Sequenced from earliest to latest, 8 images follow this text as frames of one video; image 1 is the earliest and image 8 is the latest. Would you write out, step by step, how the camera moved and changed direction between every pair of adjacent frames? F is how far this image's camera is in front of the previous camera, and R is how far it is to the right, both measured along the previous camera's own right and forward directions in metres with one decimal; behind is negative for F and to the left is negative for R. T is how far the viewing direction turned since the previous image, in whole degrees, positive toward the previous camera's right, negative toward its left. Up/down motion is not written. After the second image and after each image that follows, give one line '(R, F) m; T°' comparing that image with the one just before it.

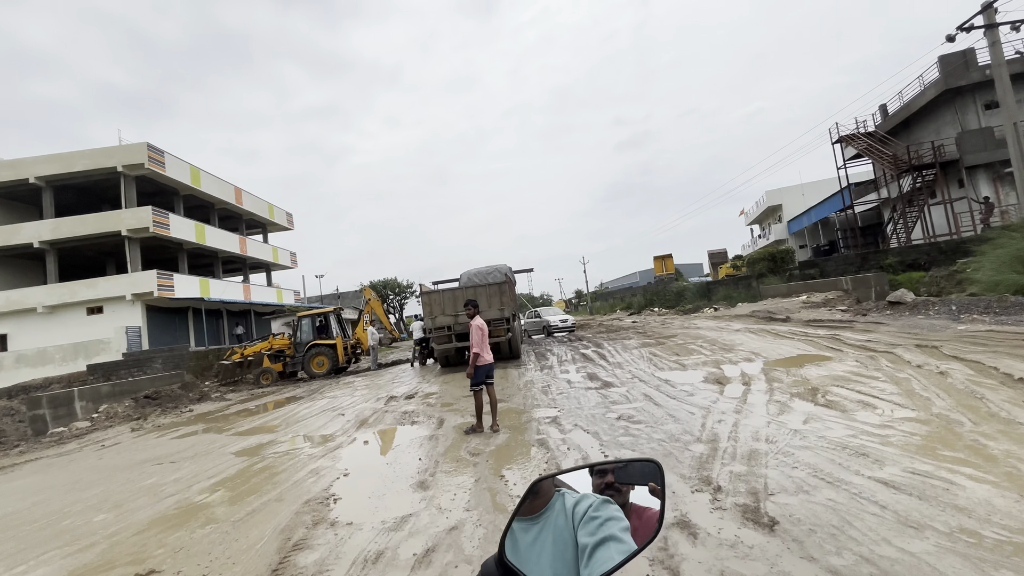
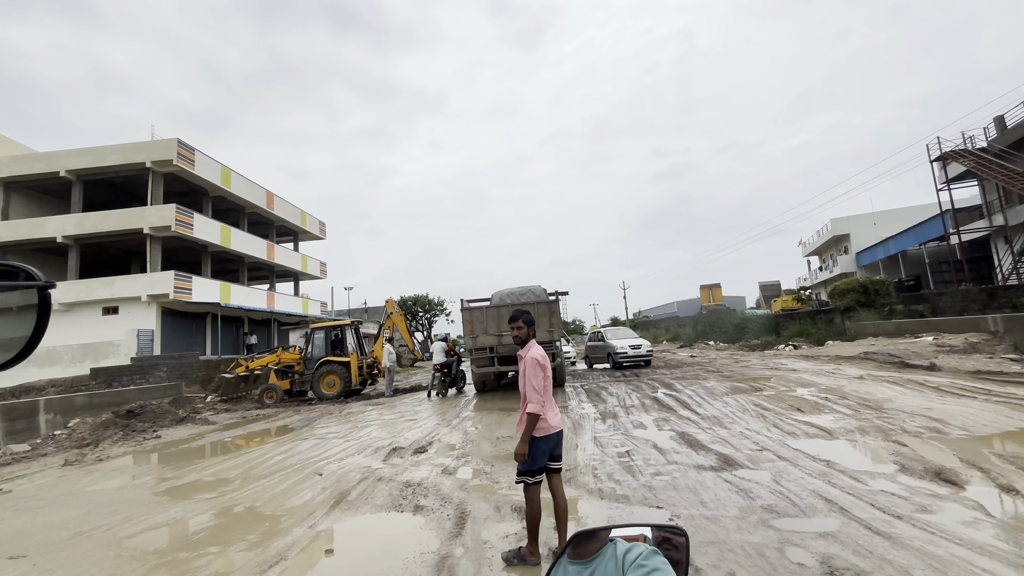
(-0.5, +3.0) m; -4°
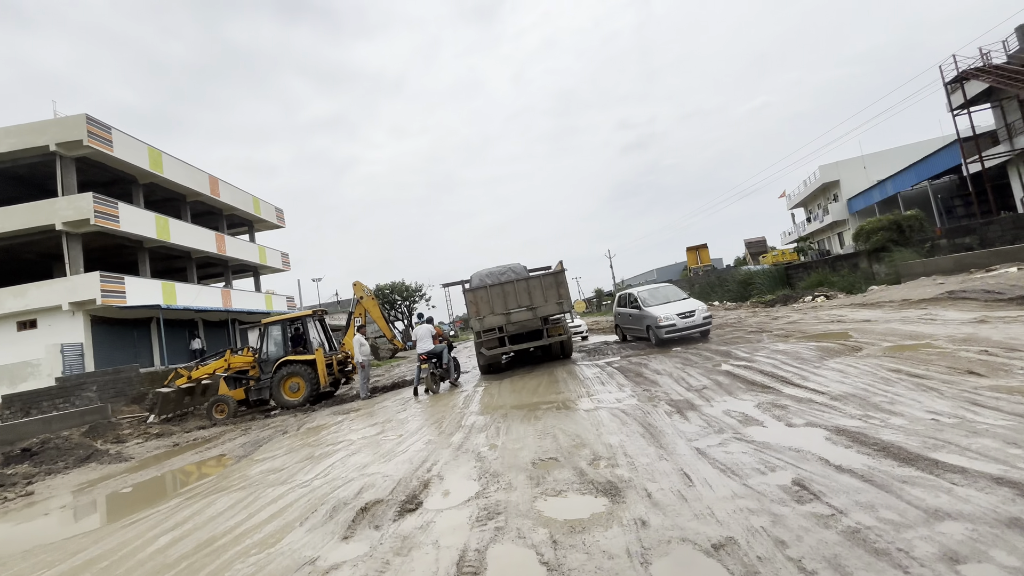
(-0.5, +3.0) m; +3°
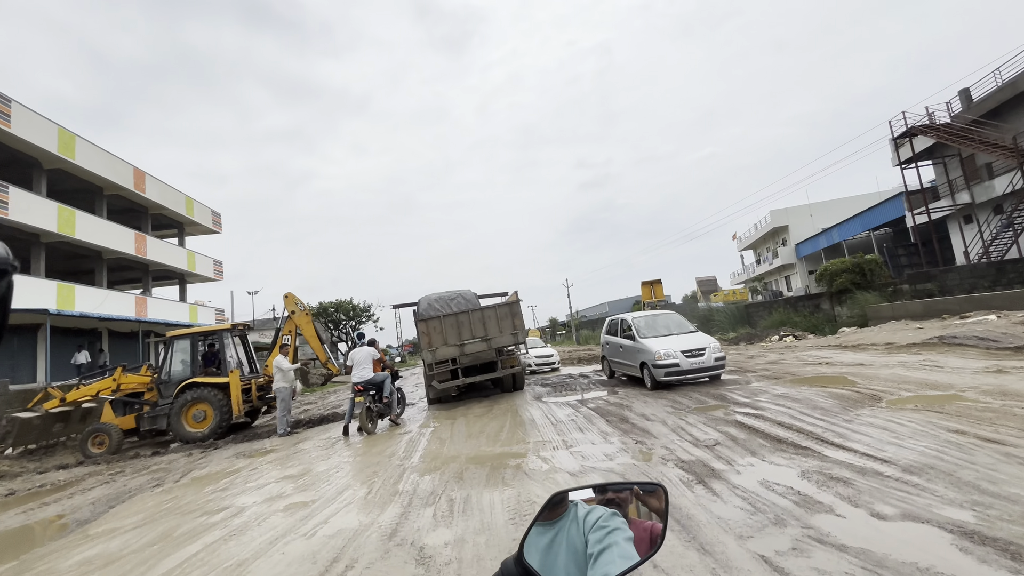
(-0.2, +1.7) m; +6°
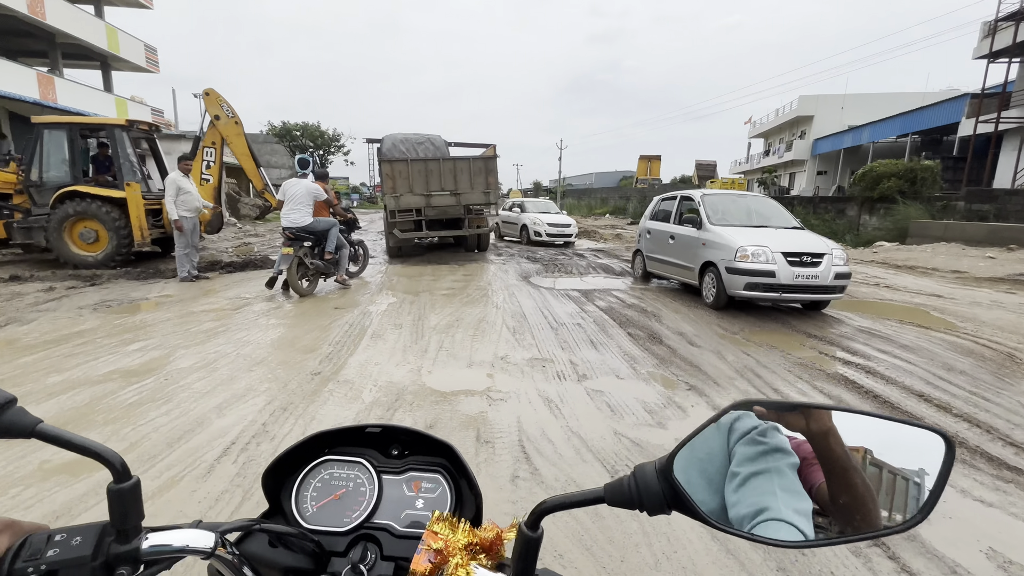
(-0.3, +2.7) m; +4°
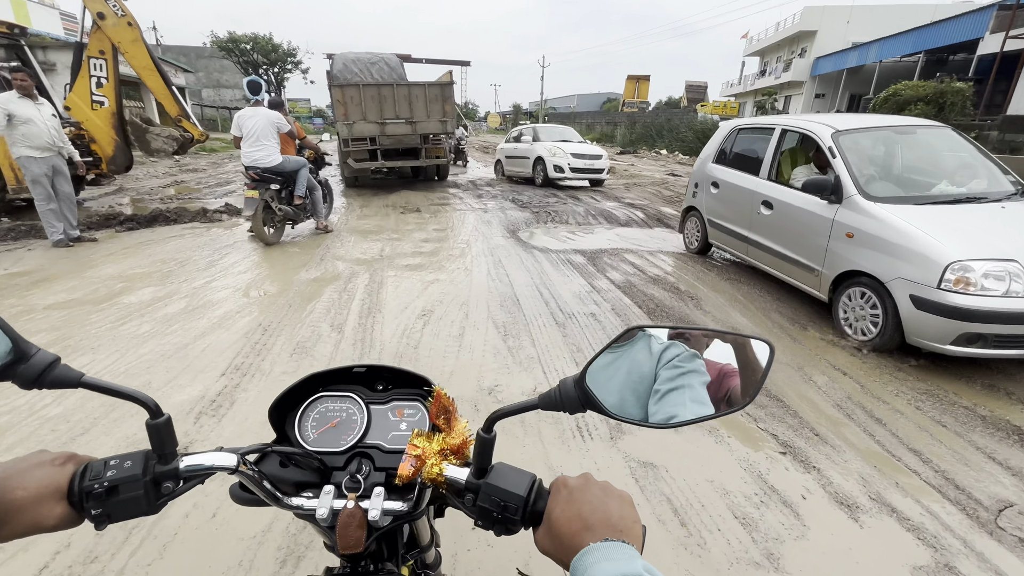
(-0.1, +1.7) m; +3°
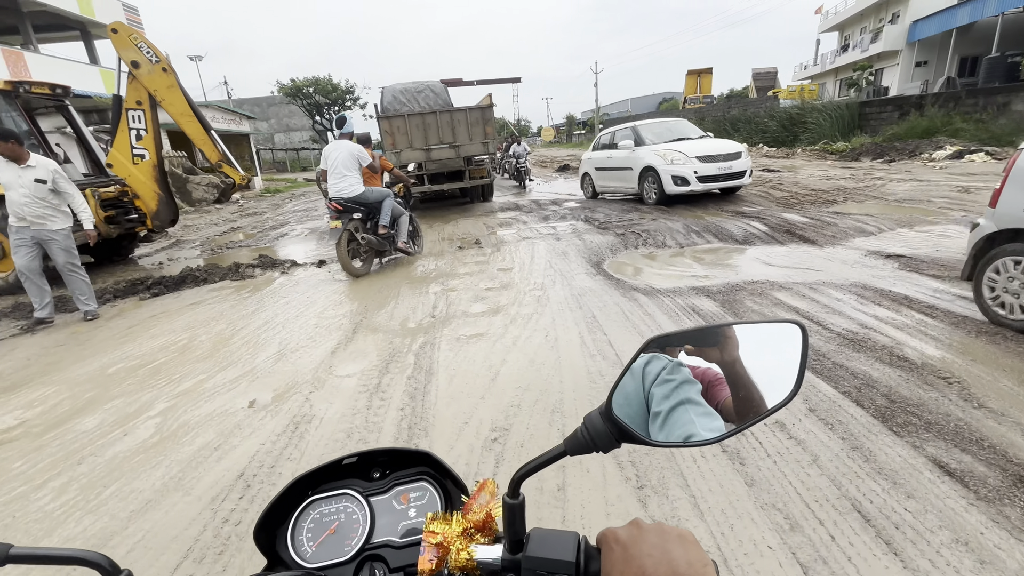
(-0.3, +1.5) m; -8°
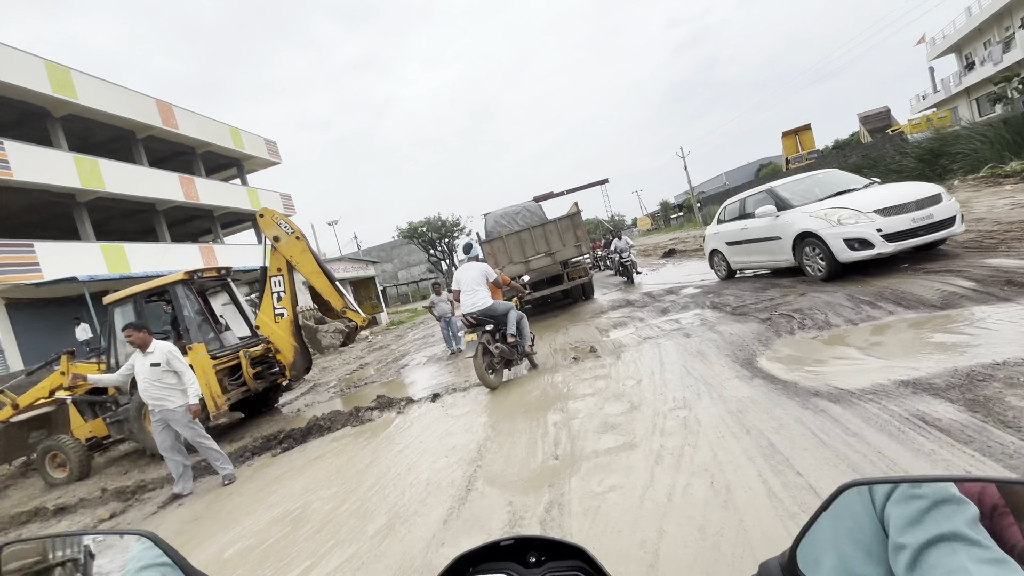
(-0.1, +0.6) m; -13°
